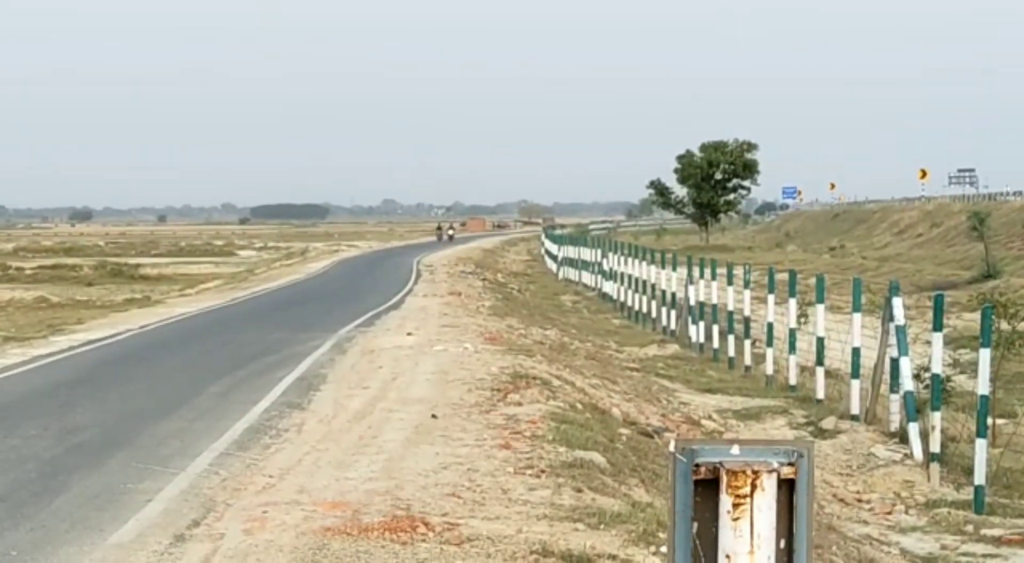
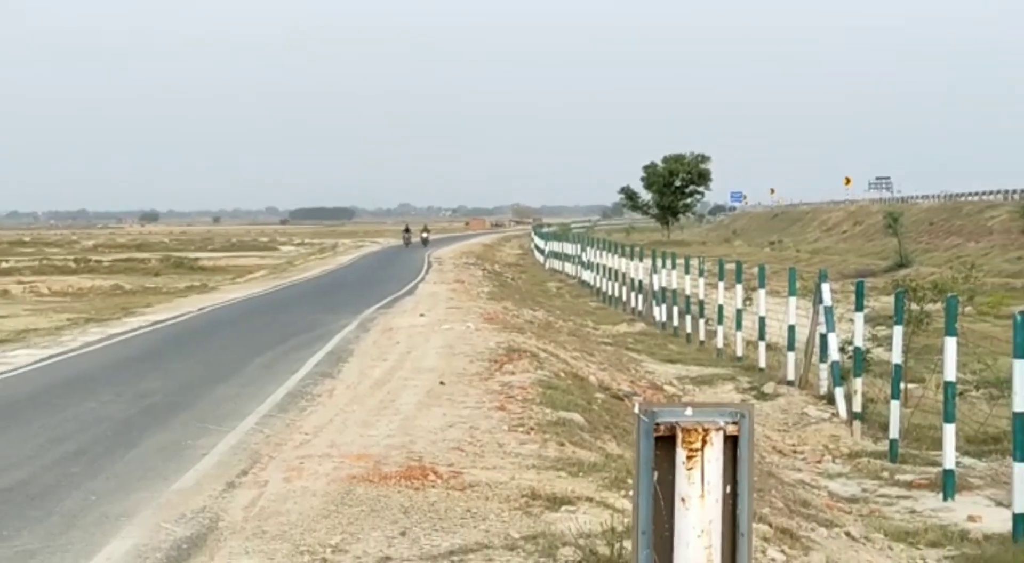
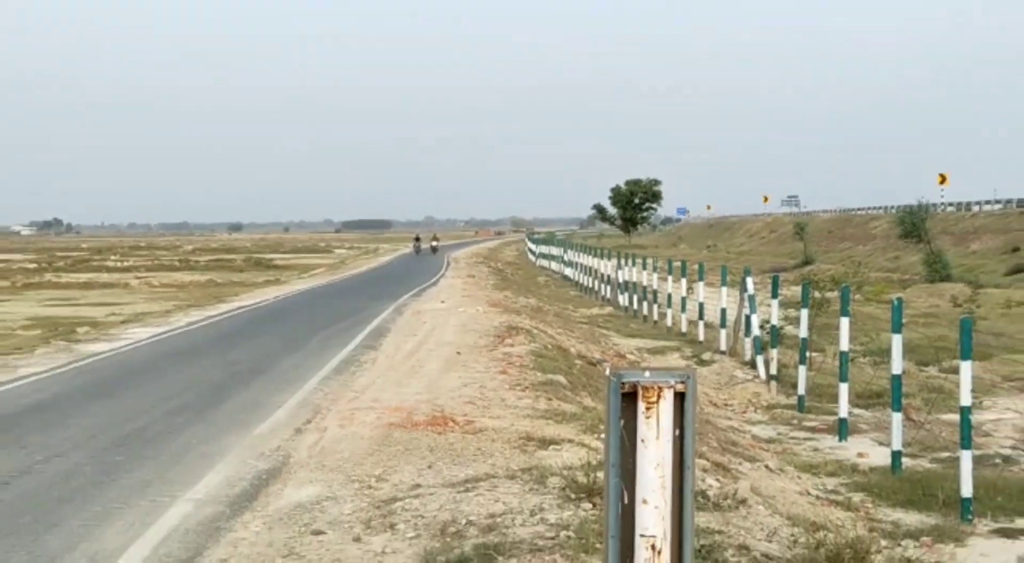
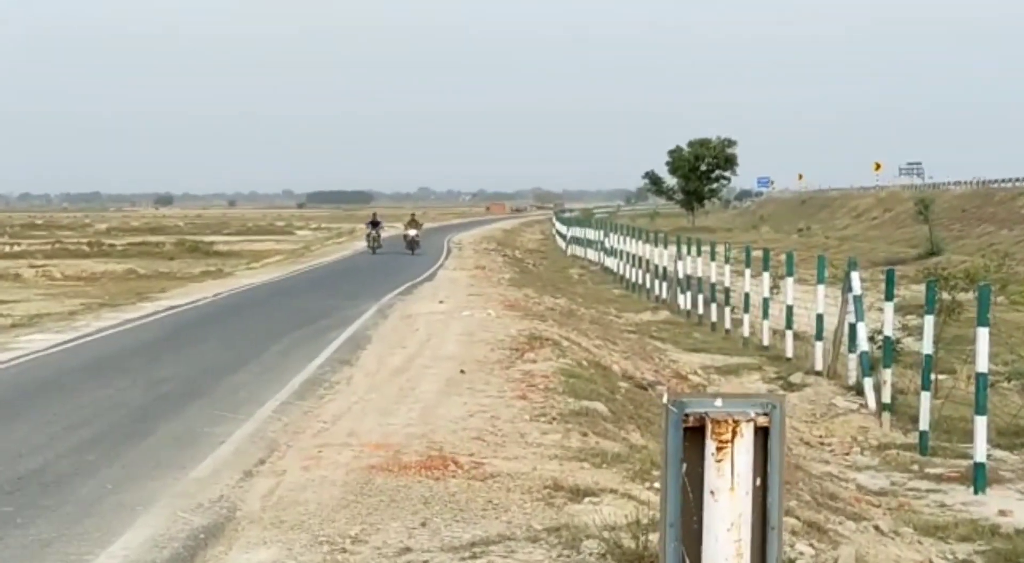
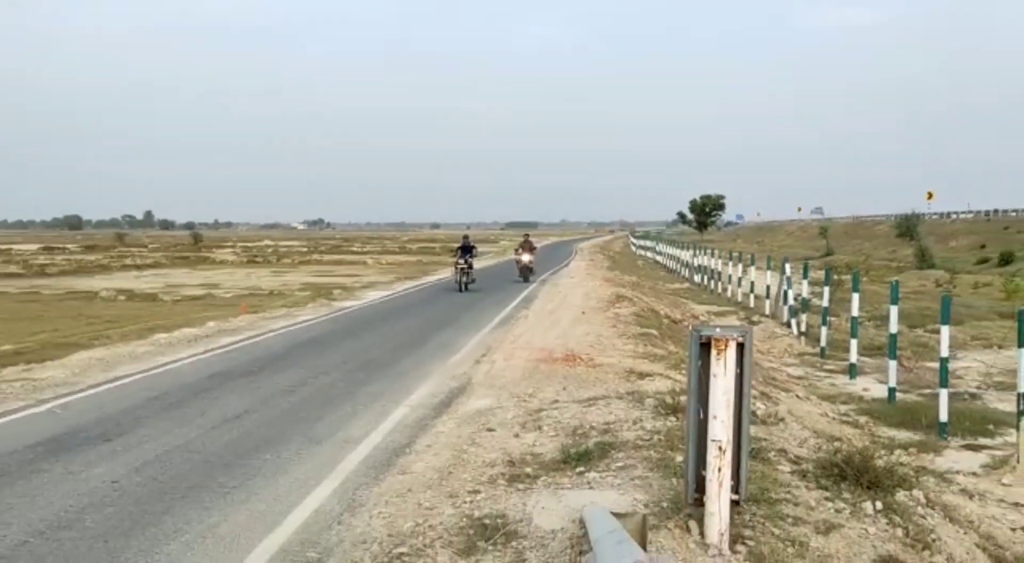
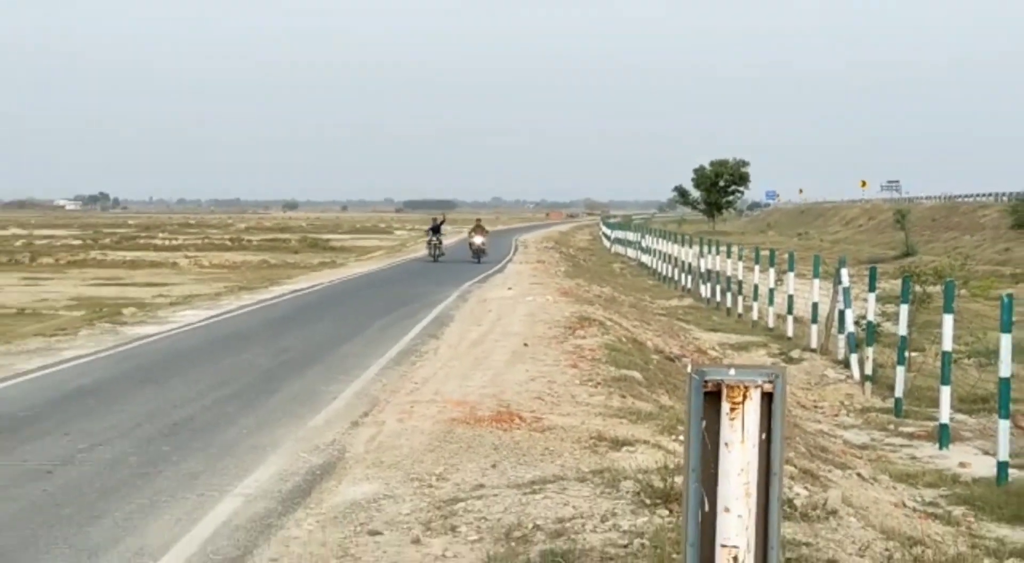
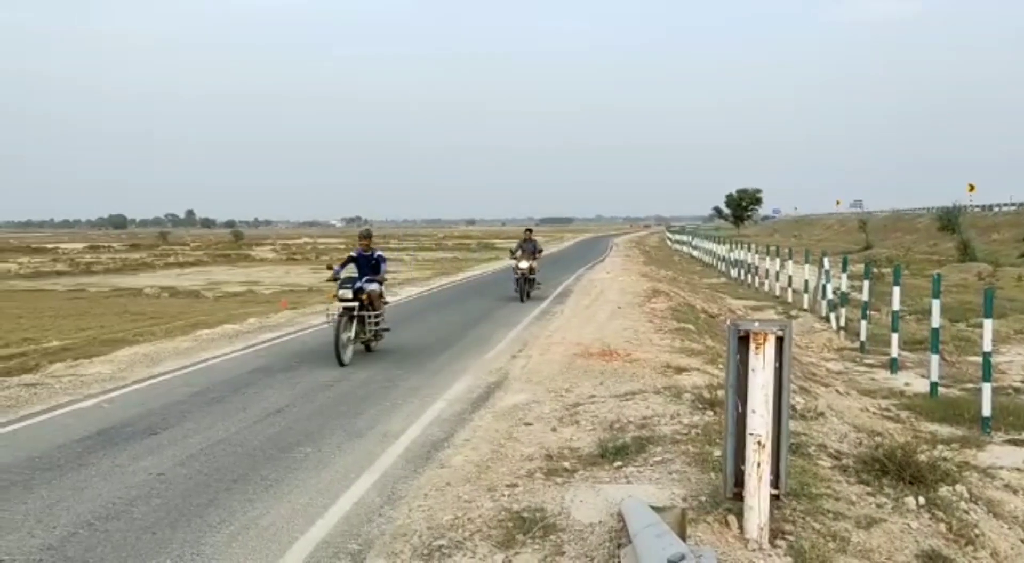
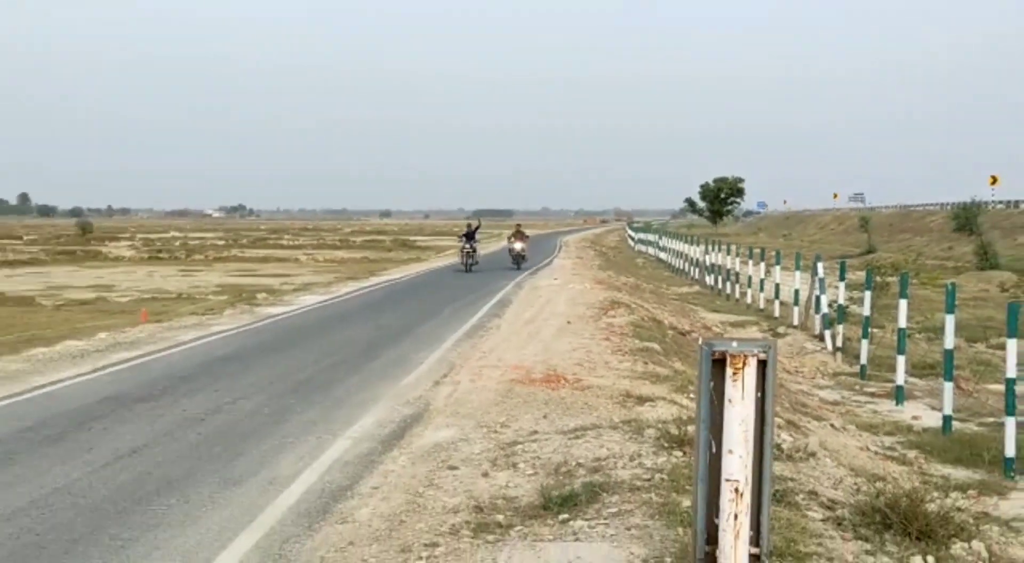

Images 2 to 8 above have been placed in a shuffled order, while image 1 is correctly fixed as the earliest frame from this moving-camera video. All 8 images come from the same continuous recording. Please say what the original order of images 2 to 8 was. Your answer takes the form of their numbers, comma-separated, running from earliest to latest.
2, 3, 4, 6, 8, 5, 7
